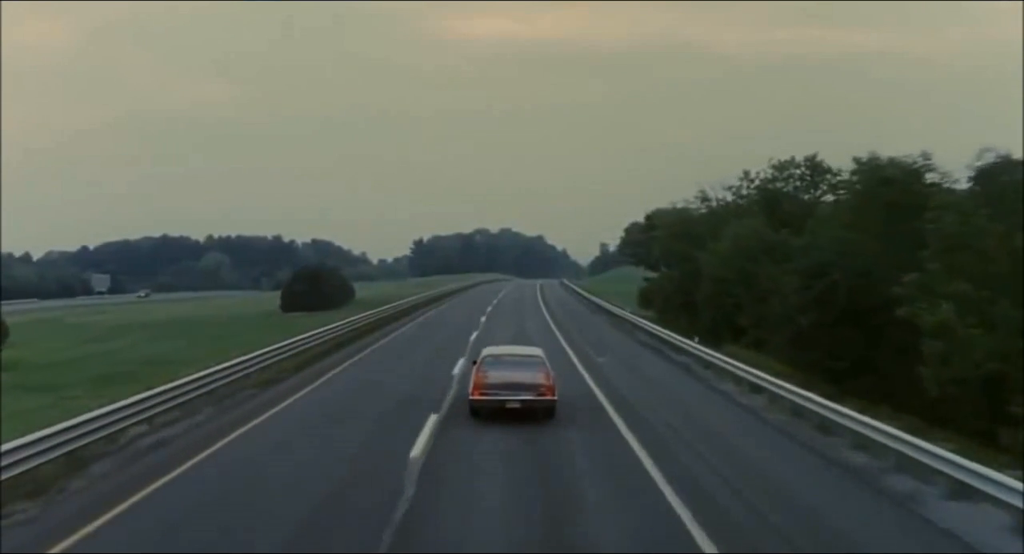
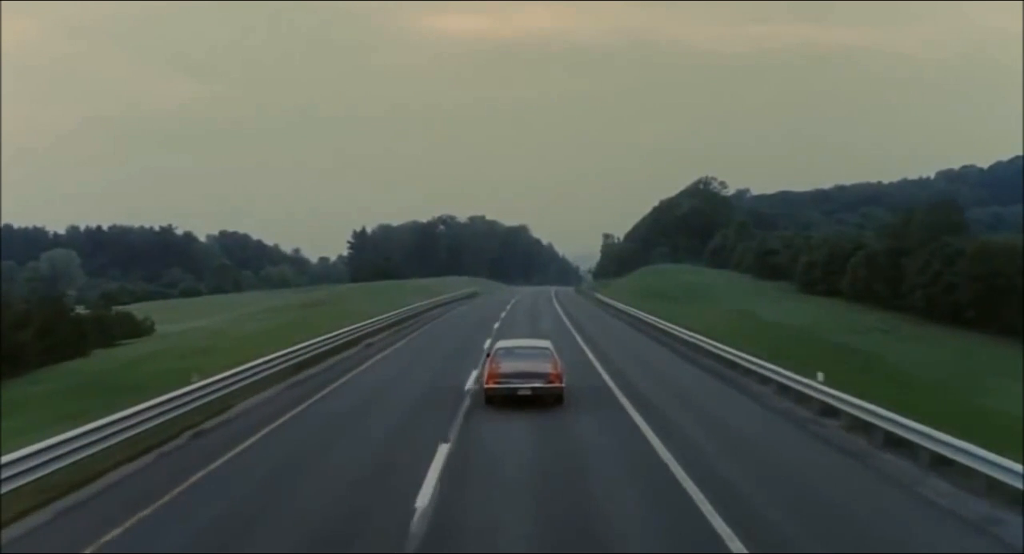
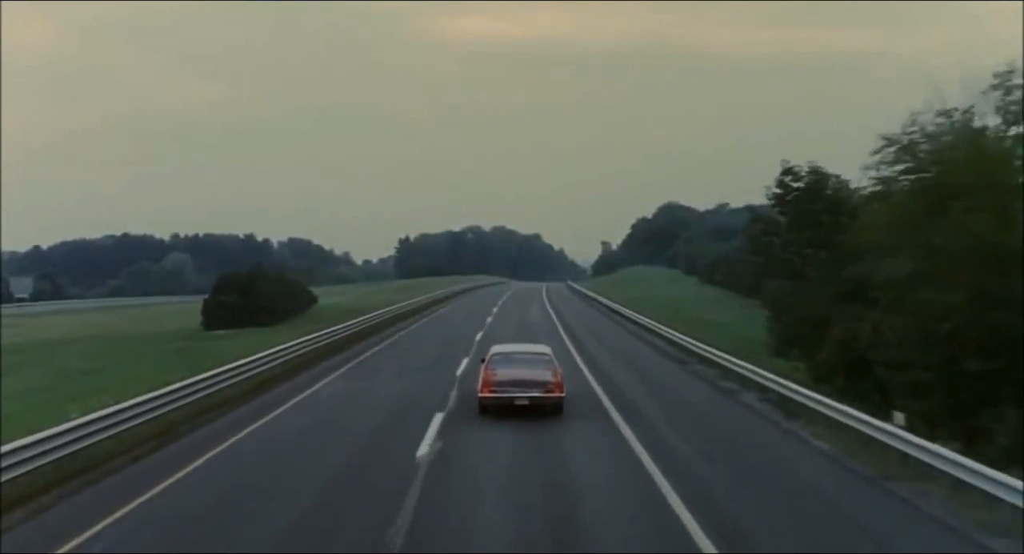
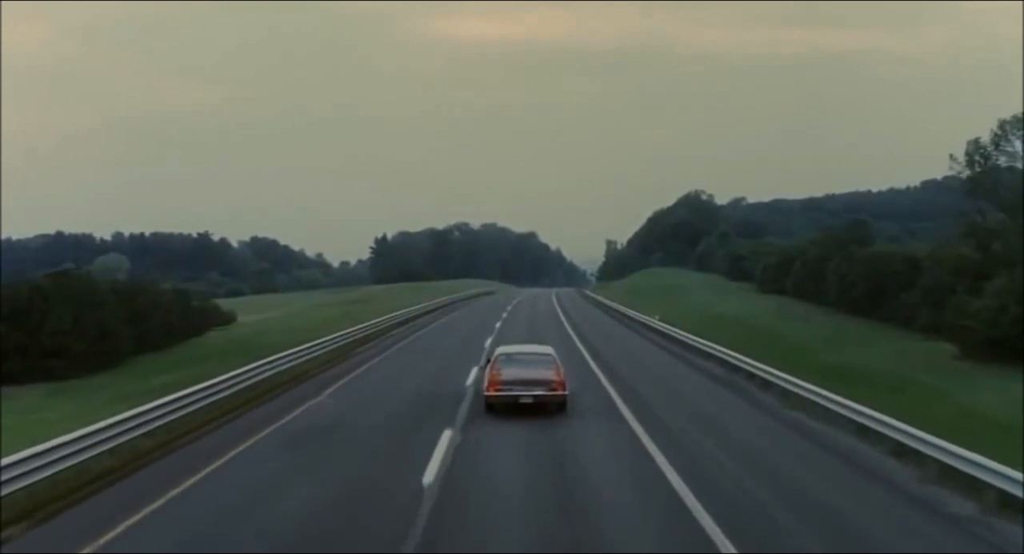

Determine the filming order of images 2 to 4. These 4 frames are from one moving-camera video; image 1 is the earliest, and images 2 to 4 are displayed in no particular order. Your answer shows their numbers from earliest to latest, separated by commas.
3, 4, 2
